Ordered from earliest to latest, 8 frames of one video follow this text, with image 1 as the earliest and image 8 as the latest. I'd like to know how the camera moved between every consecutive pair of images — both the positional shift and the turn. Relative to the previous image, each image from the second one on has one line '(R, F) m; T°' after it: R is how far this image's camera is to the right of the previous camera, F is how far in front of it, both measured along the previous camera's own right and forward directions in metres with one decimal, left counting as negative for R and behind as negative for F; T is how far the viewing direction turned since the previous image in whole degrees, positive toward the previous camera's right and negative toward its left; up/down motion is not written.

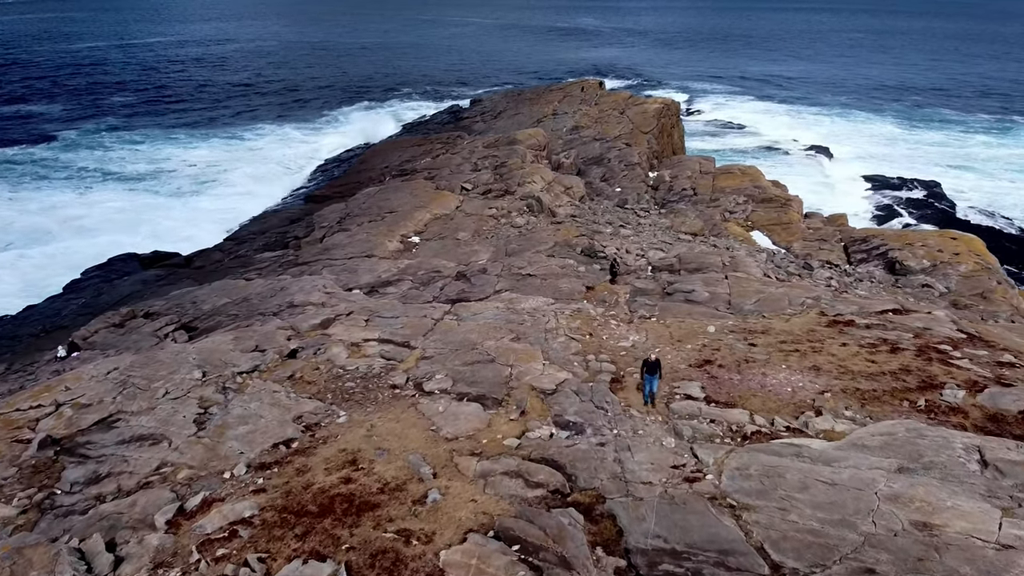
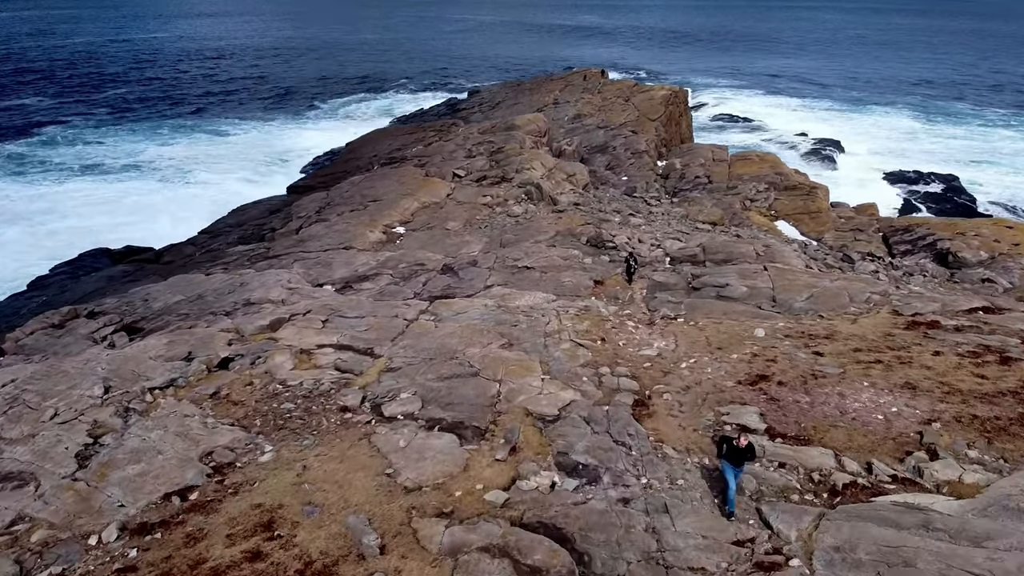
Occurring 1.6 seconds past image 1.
(+0.1, +3.8) m; 0°
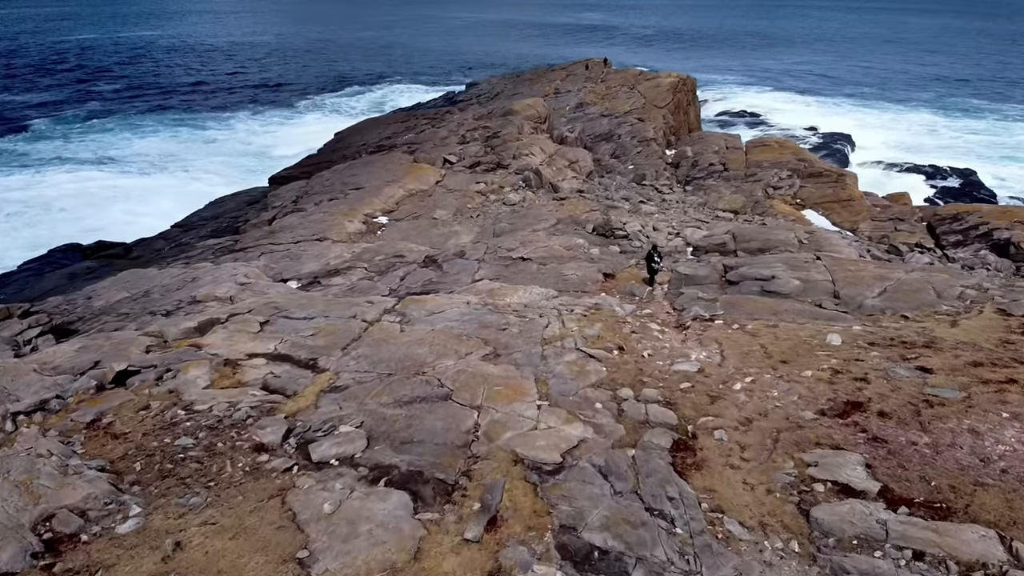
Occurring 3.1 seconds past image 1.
(+0.1, +3.3) m; 0°
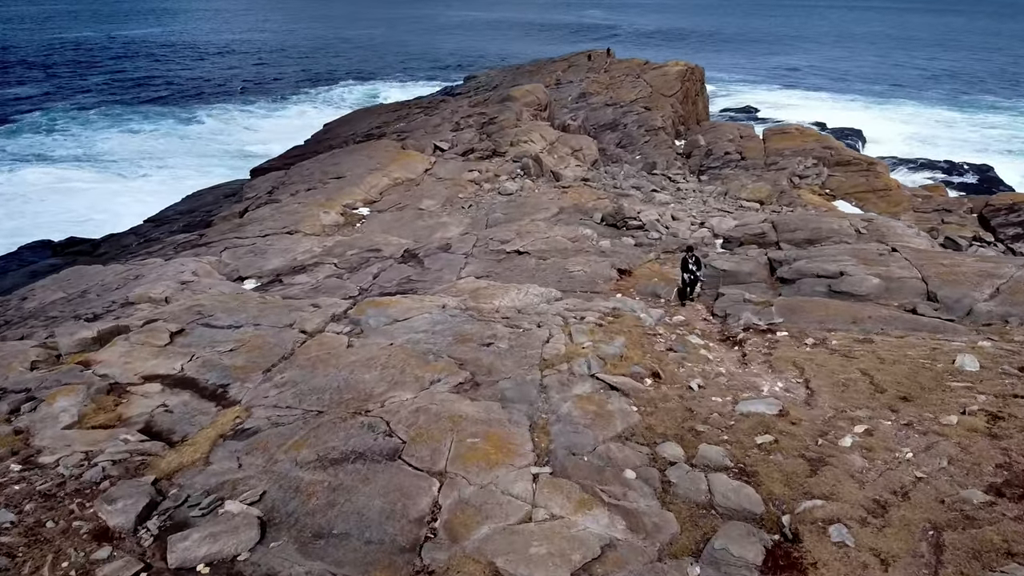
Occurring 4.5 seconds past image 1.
(+0.1, +3.0) m; 0°
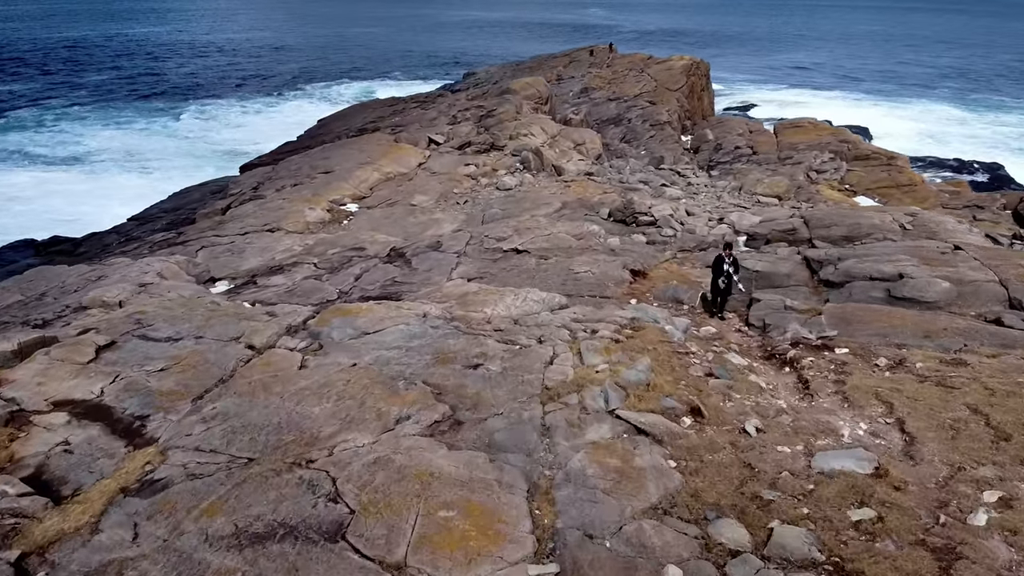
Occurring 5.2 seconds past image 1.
(0.0, +1.6) m; 0°
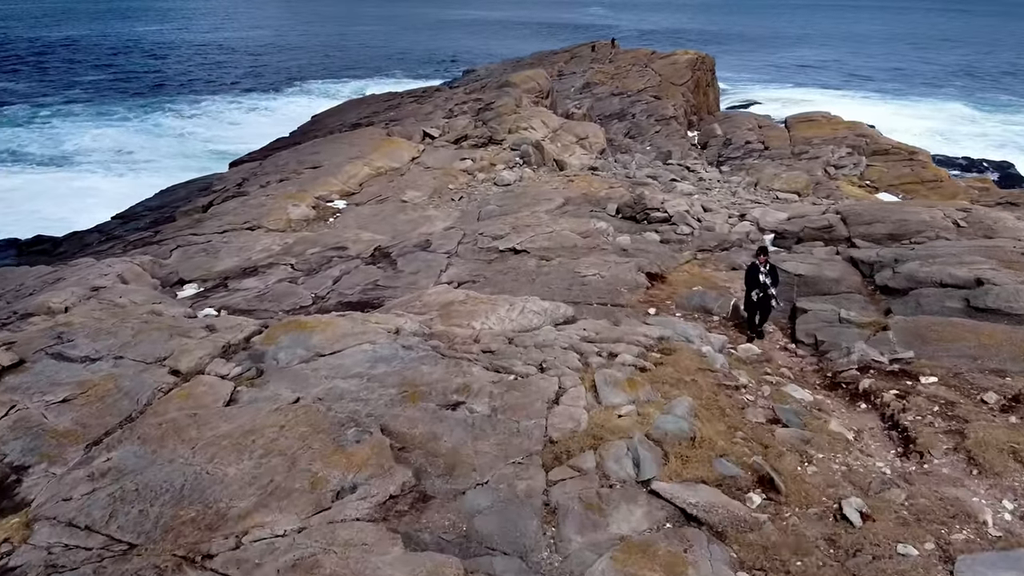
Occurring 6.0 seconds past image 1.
(0.0, +1.5) m; 0°
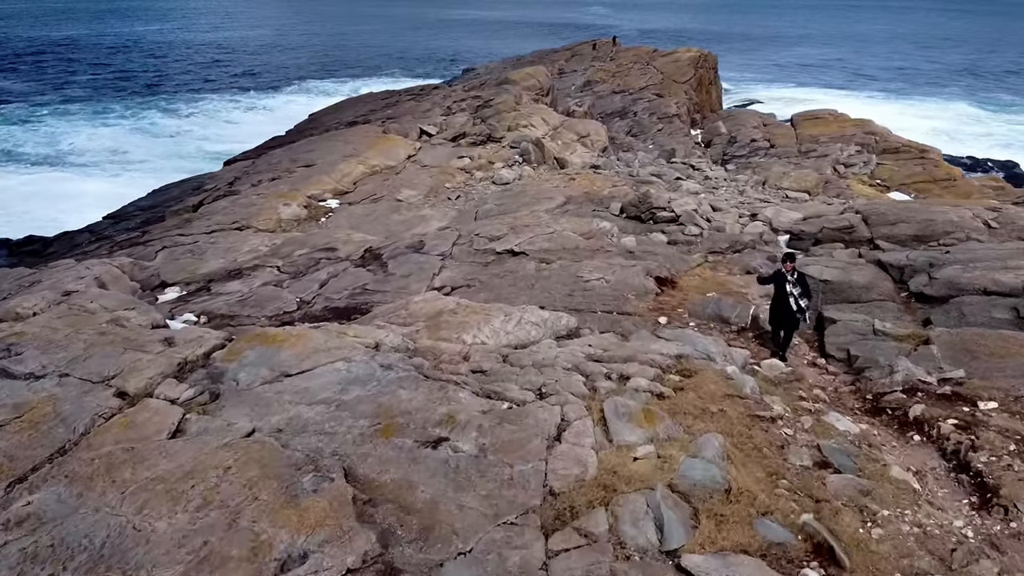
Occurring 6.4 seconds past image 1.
(0.0, +0.7) m; 0°
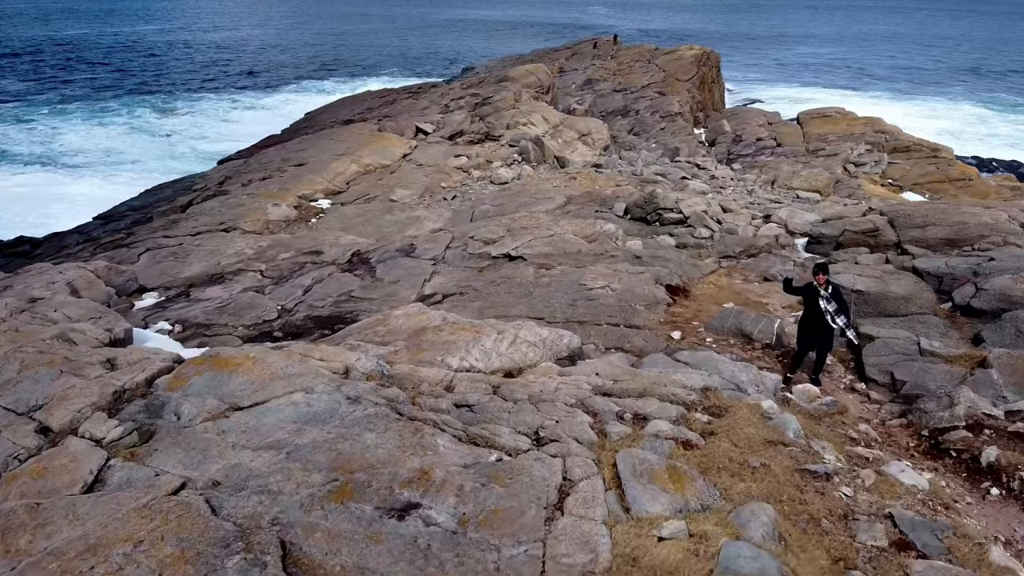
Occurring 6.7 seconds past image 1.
(0.0, +0.7) m; 0°
